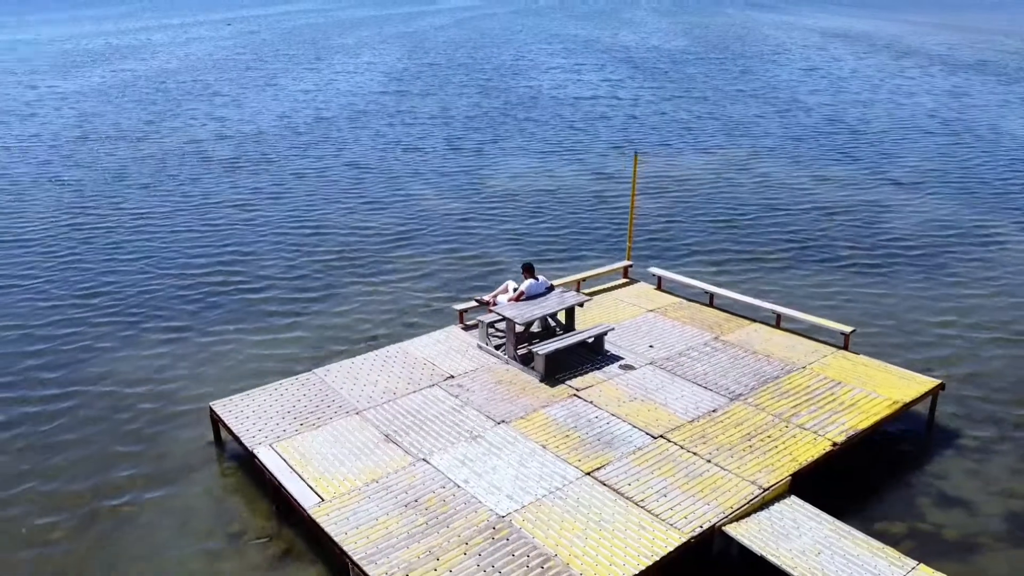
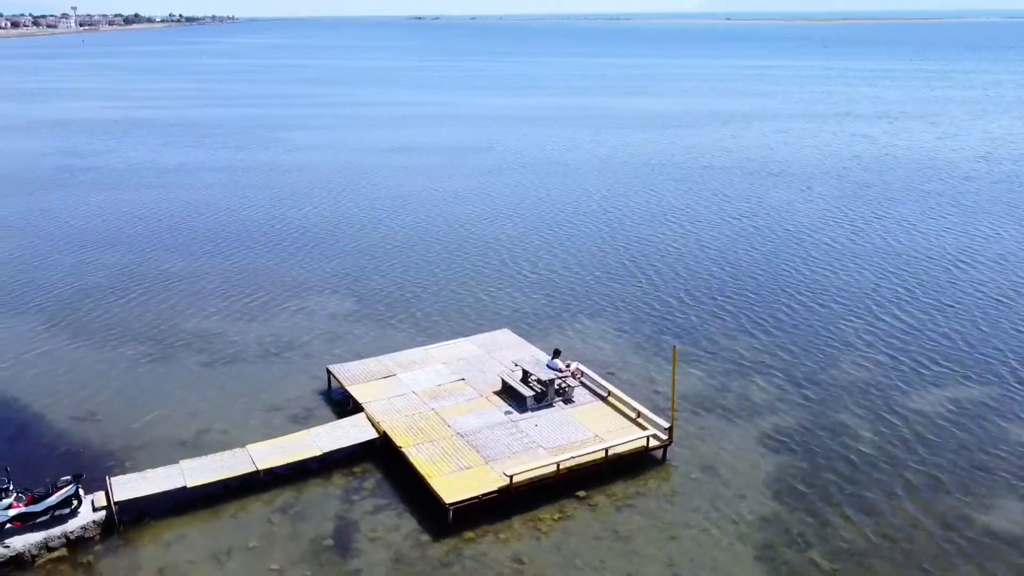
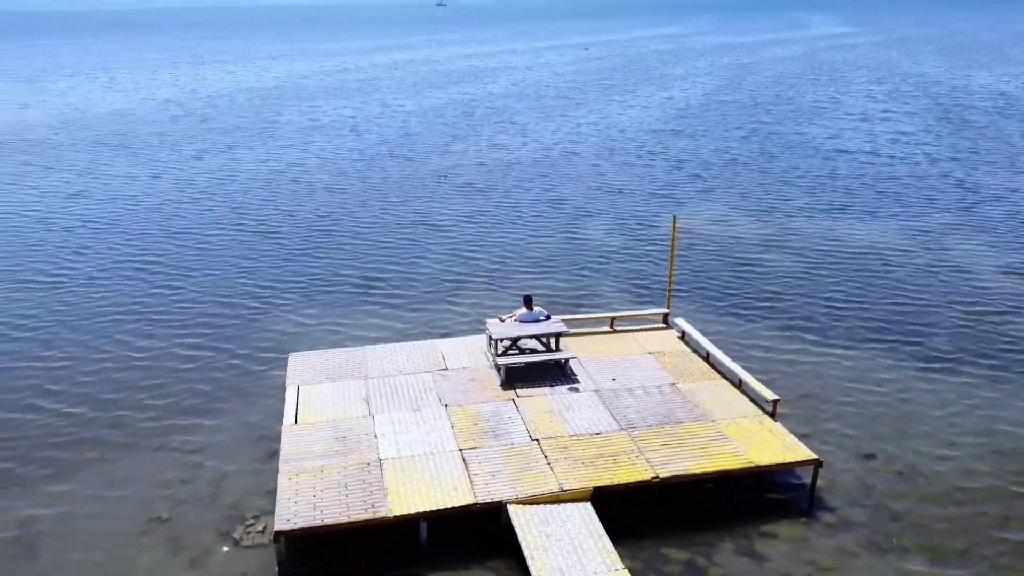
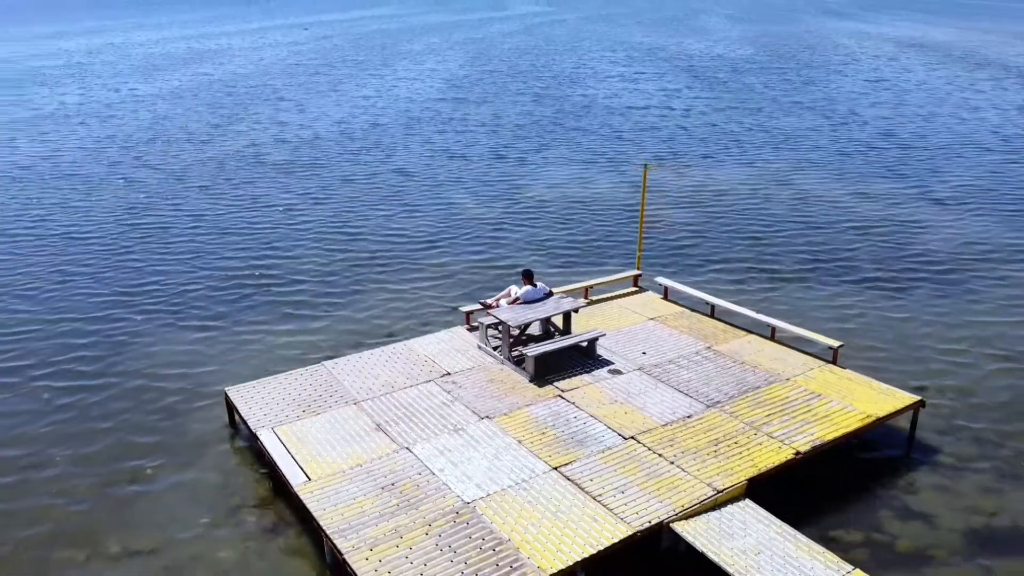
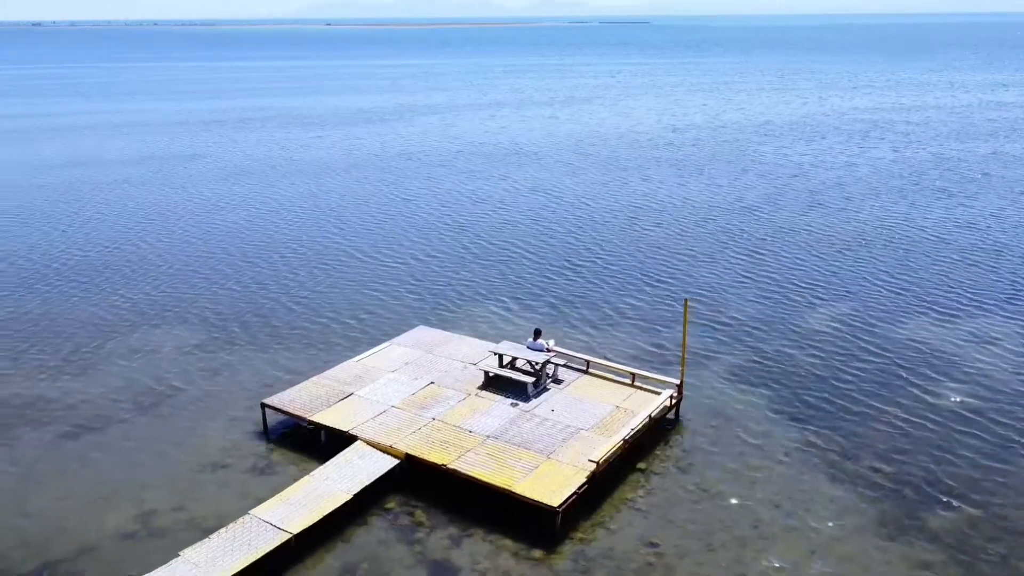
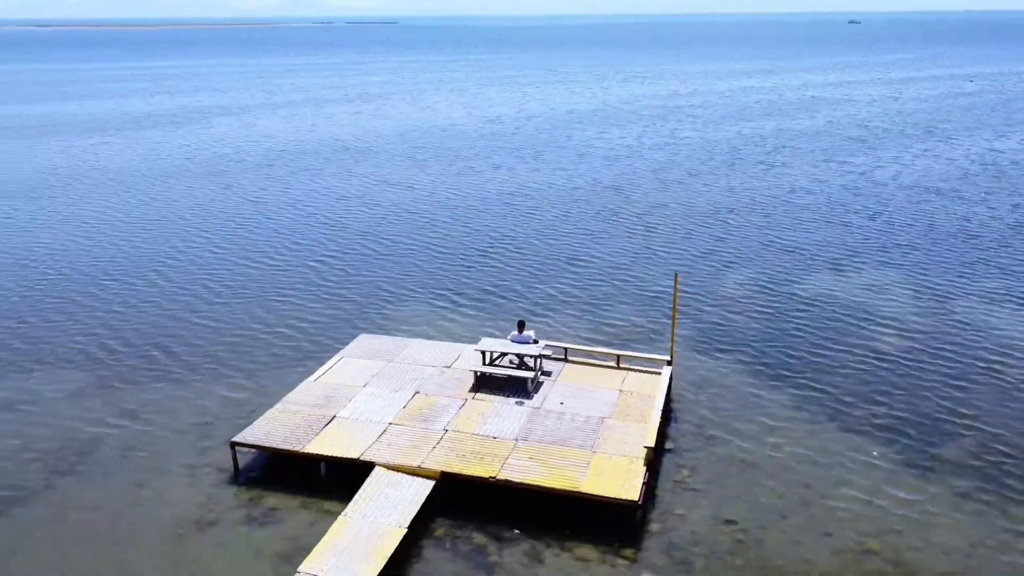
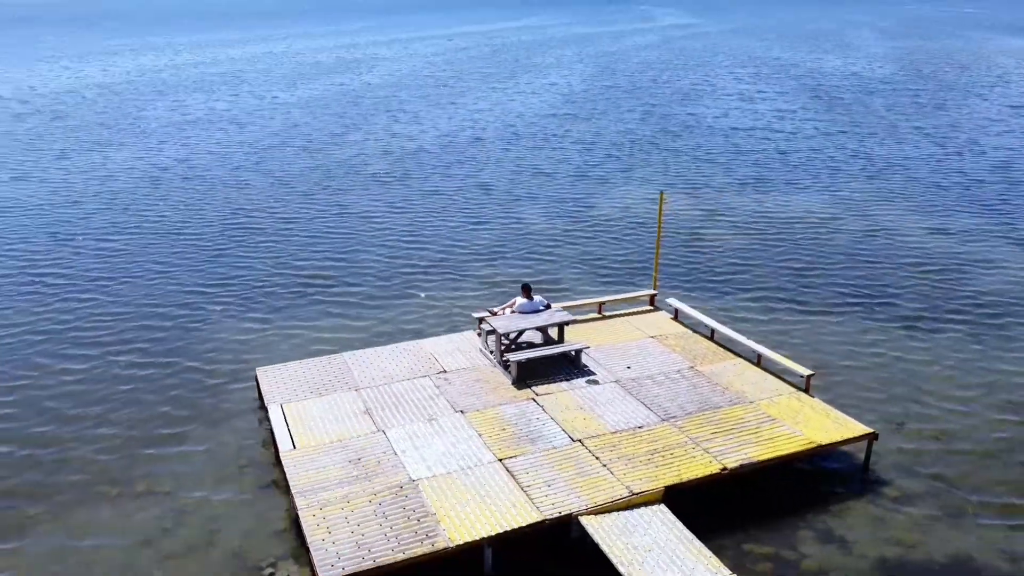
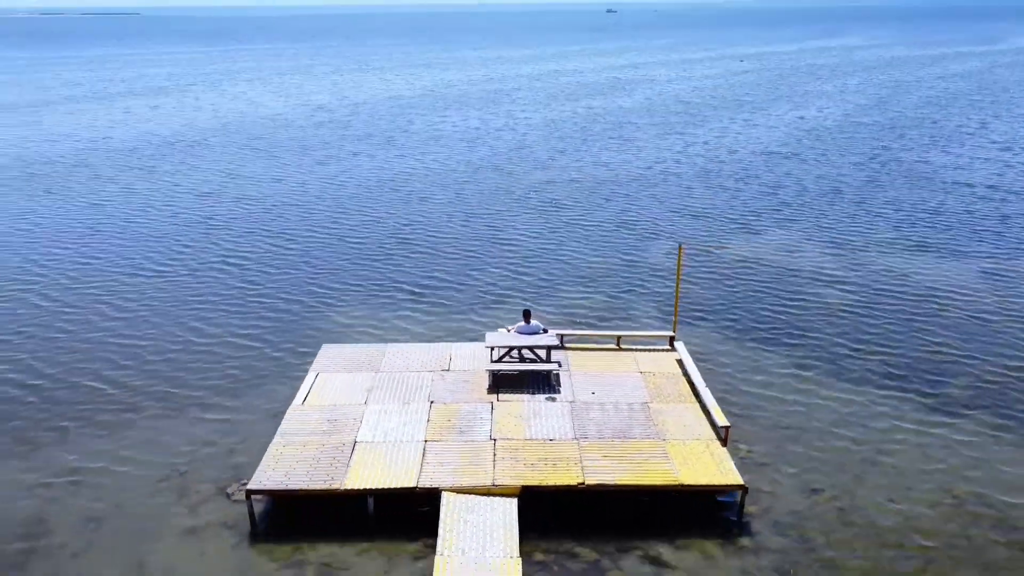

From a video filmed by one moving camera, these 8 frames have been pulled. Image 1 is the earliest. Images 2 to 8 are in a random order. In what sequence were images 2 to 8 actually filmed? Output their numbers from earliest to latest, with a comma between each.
4, 7, 3, 8, 6, 5, 2
